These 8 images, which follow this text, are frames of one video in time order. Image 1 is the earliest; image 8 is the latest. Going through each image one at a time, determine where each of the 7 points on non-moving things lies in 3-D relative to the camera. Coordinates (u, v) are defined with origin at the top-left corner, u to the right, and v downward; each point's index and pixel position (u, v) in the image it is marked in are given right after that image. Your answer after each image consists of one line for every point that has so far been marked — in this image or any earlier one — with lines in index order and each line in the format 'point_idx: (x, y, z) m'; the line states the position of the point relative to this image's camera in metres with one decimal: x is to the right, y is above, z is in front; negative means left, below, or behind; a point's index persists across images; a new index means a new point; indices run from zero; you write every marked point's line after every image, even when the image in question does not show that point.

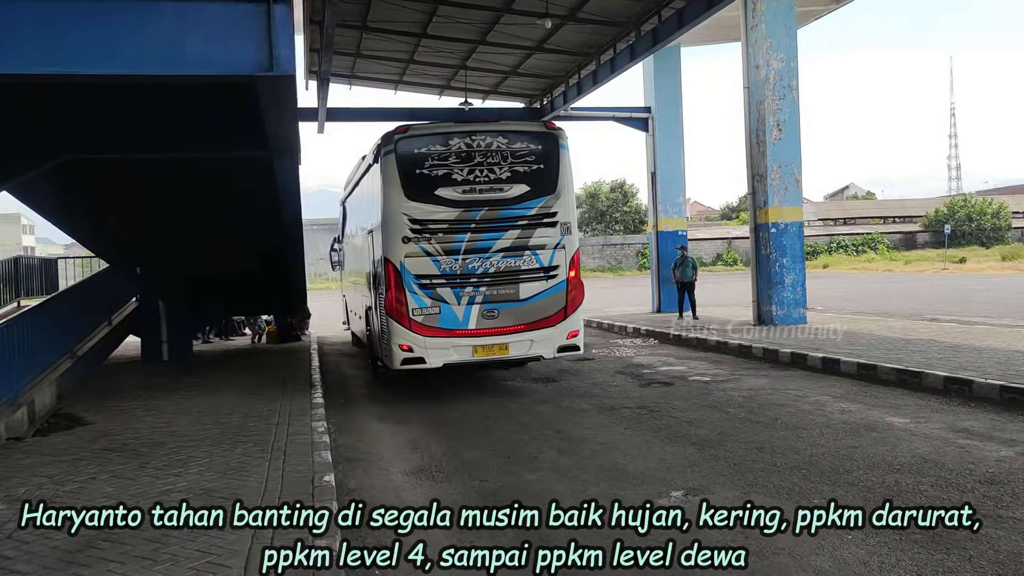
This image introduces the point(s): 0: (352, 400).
0: (-2.0, -1.4, +8.8) m
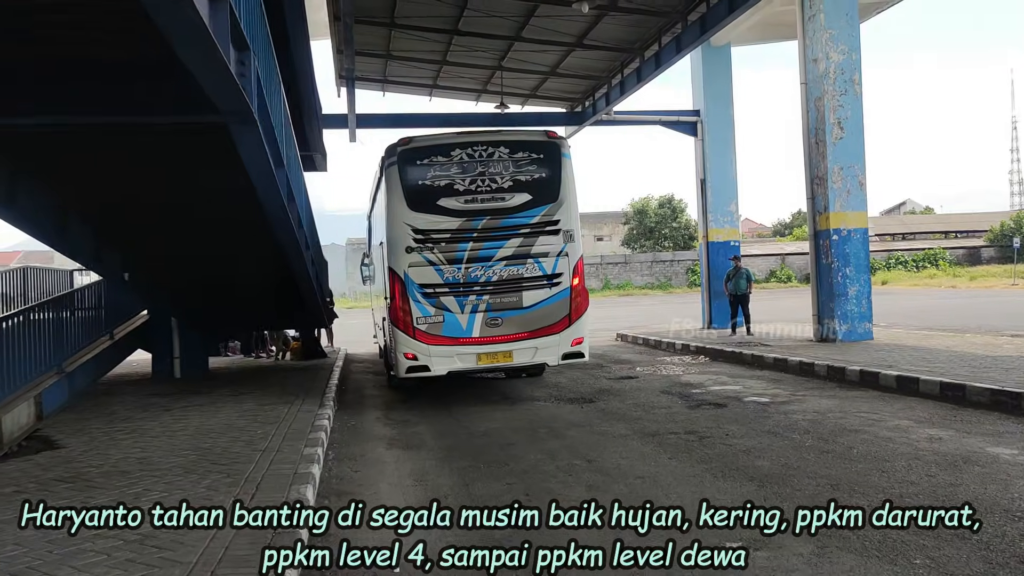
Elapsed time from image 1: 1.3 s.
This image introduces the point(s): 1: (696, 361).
0: (-1.7, -1.5, +8.0) m
1: (+3.7, -1.4, +13.8) m
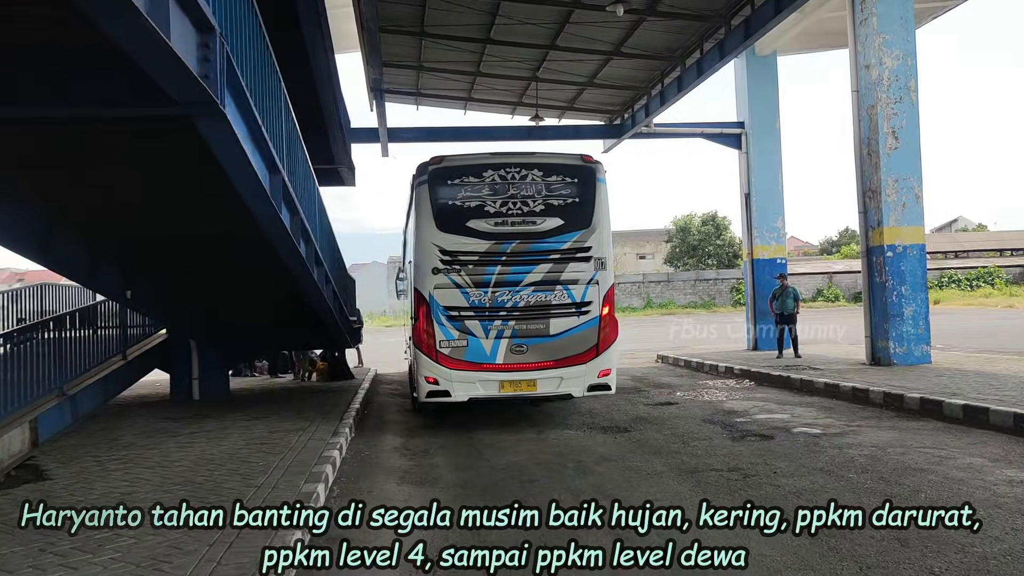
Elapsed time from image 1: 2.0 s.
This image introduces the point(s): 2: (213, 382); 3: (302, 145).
0: (-1.4, -1.7, +7.5) m
1: (+4.3, -1.8, +13.0) m
2: (-4.5, -1.4, +10.5) m
3: (-2.2, +1.5, +7.1) m
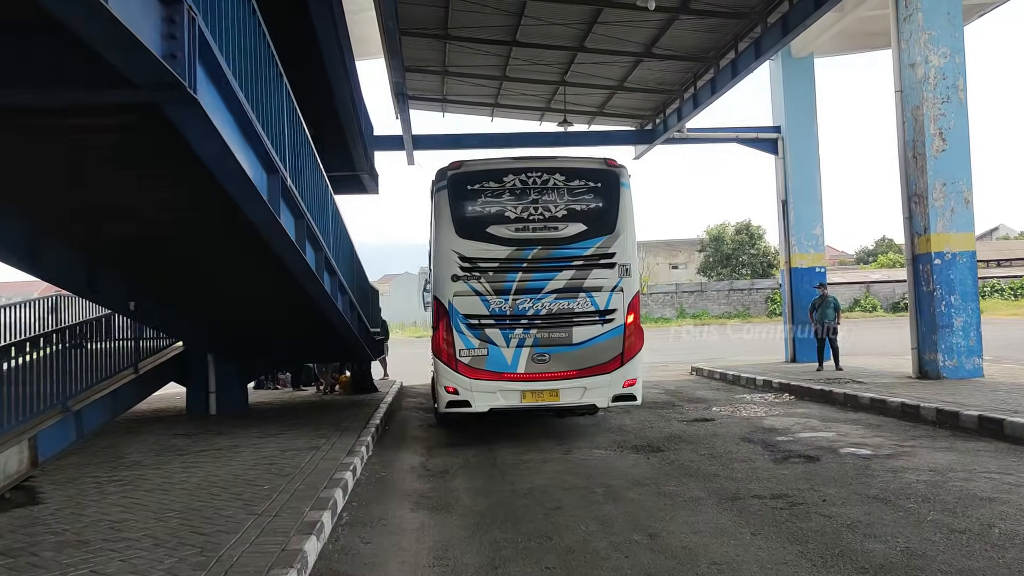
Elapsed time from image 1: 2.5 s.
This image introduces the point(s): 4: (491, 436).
0: (-1.1, -1.8, +7.1) m
1: (+4.8, -2.0, +12.4) m
2: (-4.1, -1.6, +10.3) m
3: (-2.0, +1.4, +6.8) m
4: (-0.3, -1.9, +8.9) m
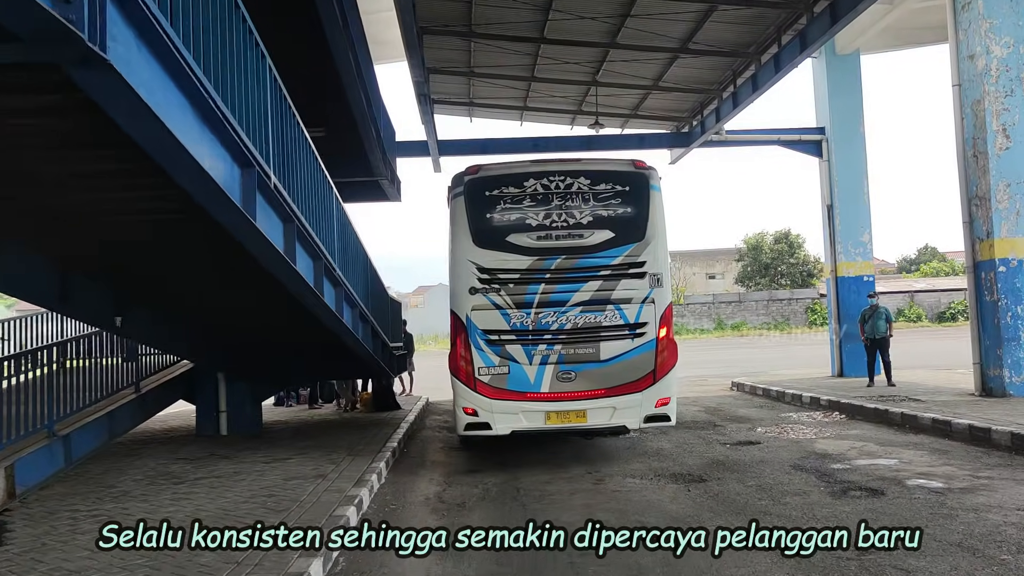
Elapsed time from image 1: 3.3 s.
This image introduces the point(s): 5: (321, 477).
0: (-0.9, -2.0, +6.5) m
1: (+5.2, -2.2, +11.5) m
2: (-3.8, -1.8, +9.8) m
3: (-1.8, +1.3, +6.3) m
4: (0.0, -2.0, +8.2) m
5: (-1.8, -1.8, +6.7) m
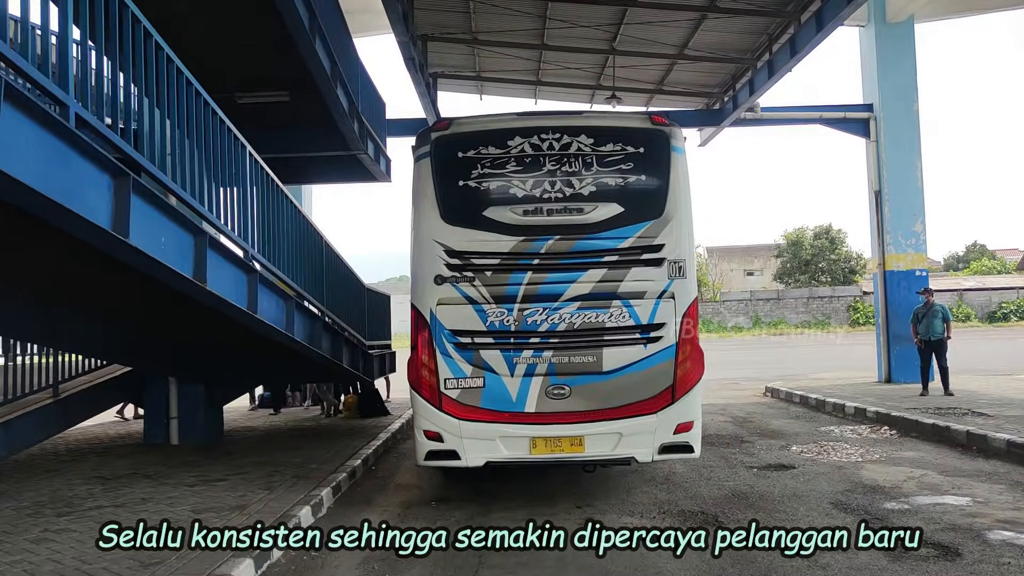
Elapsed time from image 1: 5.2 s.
0: (-1.2, -1.9, +5.2) m
1: (+5.2, -2.1, +9.8) m
2: (-3.9, -1.7, +8.6) m
3: (-2.1, +1.4, +5.0) m
4: (-0.2, -2.0, +6.9) m
5: (-2.1, -1.7, +5.5) m
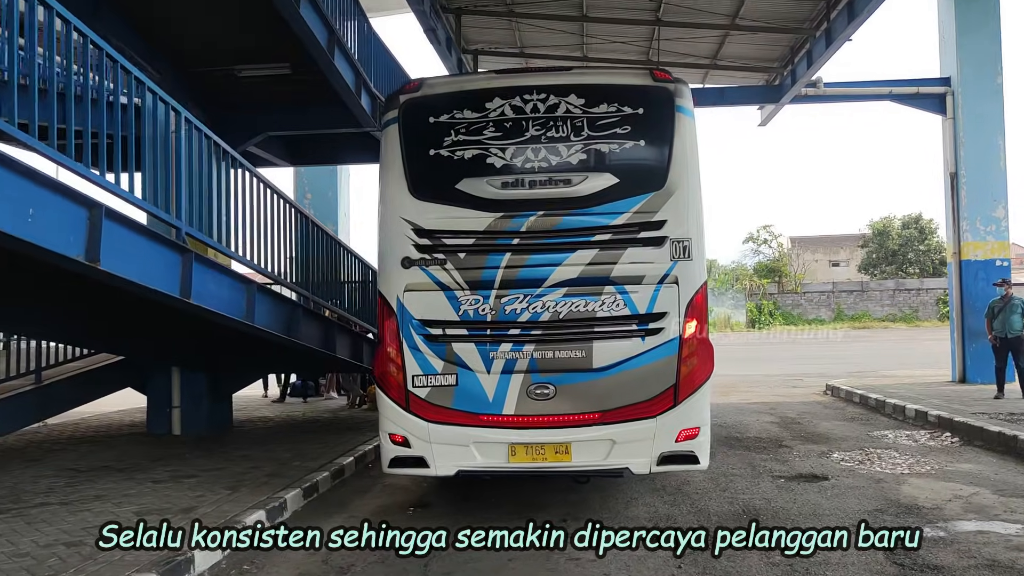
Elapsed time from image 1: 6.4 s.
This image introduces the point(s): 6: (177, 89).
0: (-1.5, -1.8, +4.8) m
1: (+5.3, -2.0, +8.8) m
2: (-3.8, -1.5, +8.4) m
3: (-2.3, +1.4, +4.6) m
4: (-0.3, -1.9, +6.3) m
5: (-2.3, -1.6, +5.1) m
6: (-4.2, +2.5, +8.7) m
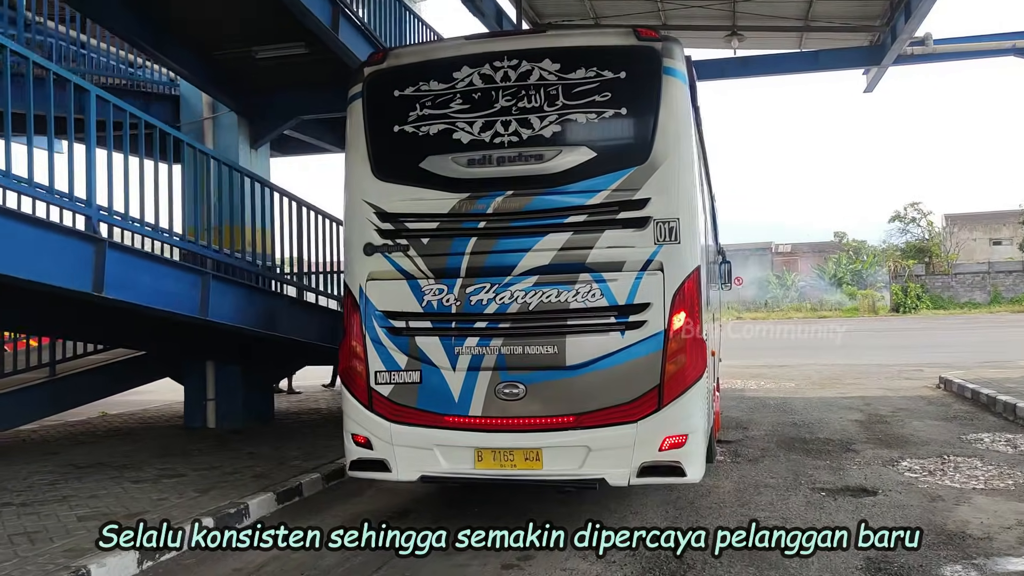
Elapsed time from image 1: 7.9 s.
0: (-1.8, -1.8, +4.5) m
1: (+5.5, -1.7, +7.4) m
2: (-3.5, -1.4, +8.5) m
3: (-2.8, +1.5, +4.5) m
4: (-0.4, -1.8, +5.9) m
5: (-2.6, -1.6, +5.0) m
6: (-3.9, +2.6, +8.8) m
